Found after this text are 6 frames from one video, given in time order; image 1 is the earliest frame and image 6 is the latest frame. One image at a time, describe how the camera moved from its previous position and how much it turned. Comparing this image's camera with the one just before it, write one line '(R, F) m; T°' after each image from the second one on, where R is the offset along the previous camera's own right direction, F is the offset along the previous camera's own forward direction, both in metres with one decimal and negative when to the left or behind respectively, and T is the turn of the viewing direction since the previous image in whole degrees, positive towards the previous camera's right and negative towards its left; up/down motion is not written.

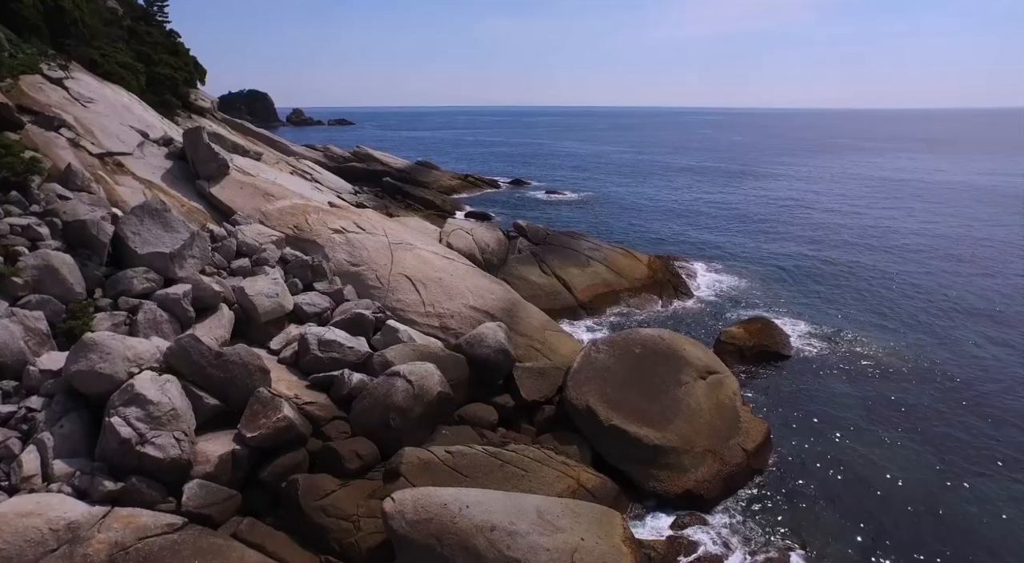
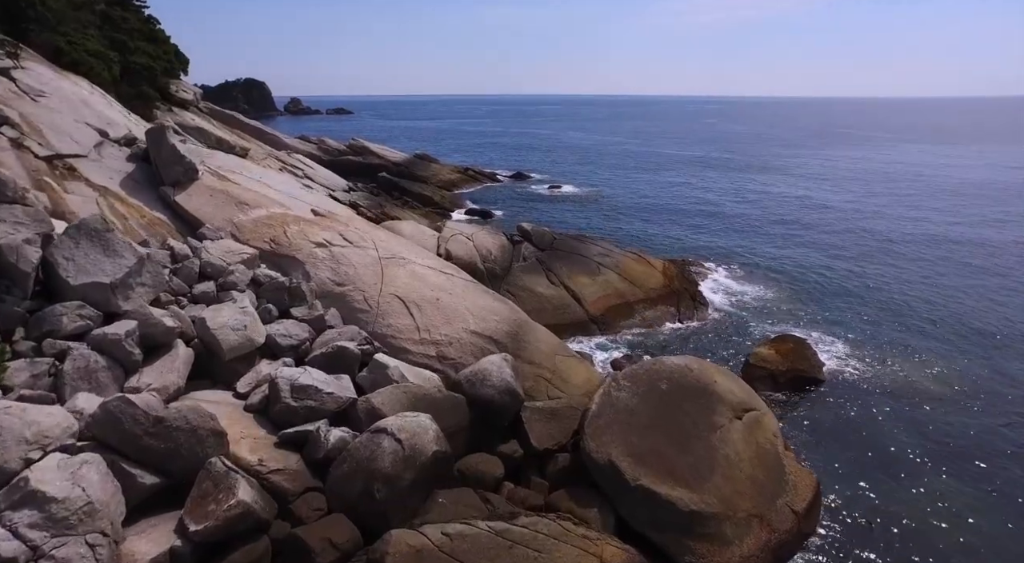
(-0.2, +2.0) m; 0°
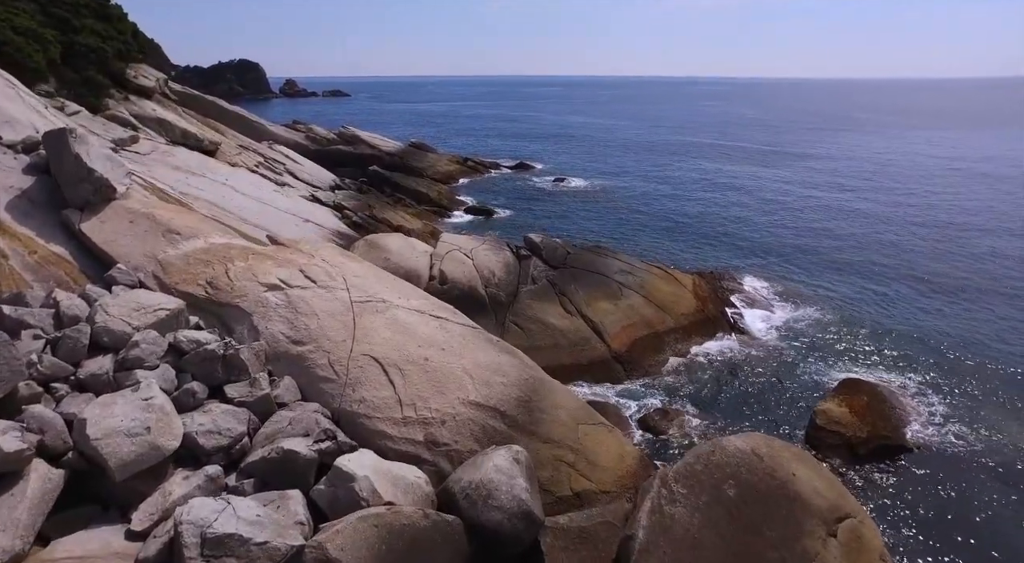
(-0.2, +3.5) m; 0°
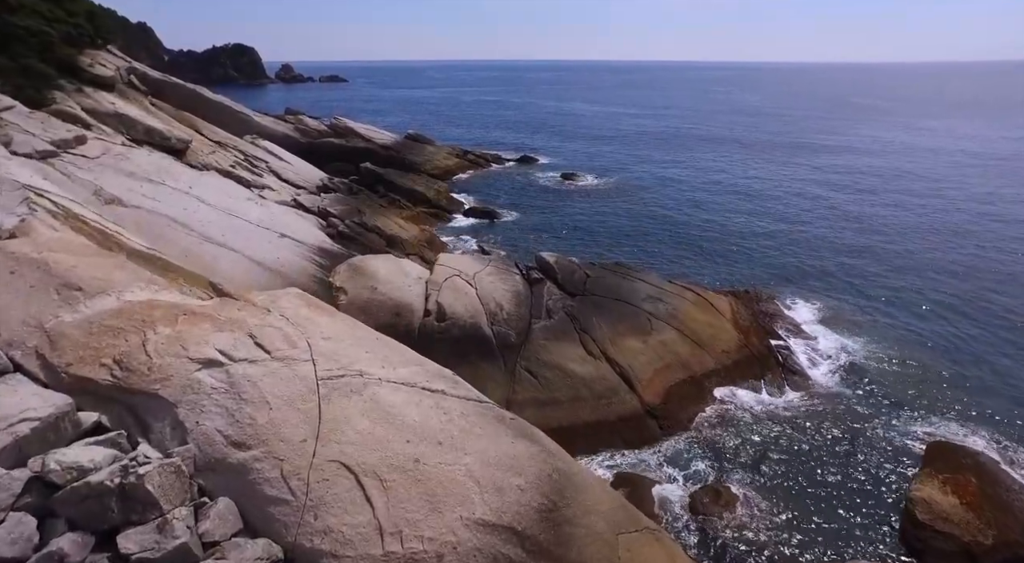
(-0.3, +3.0) m; 0°
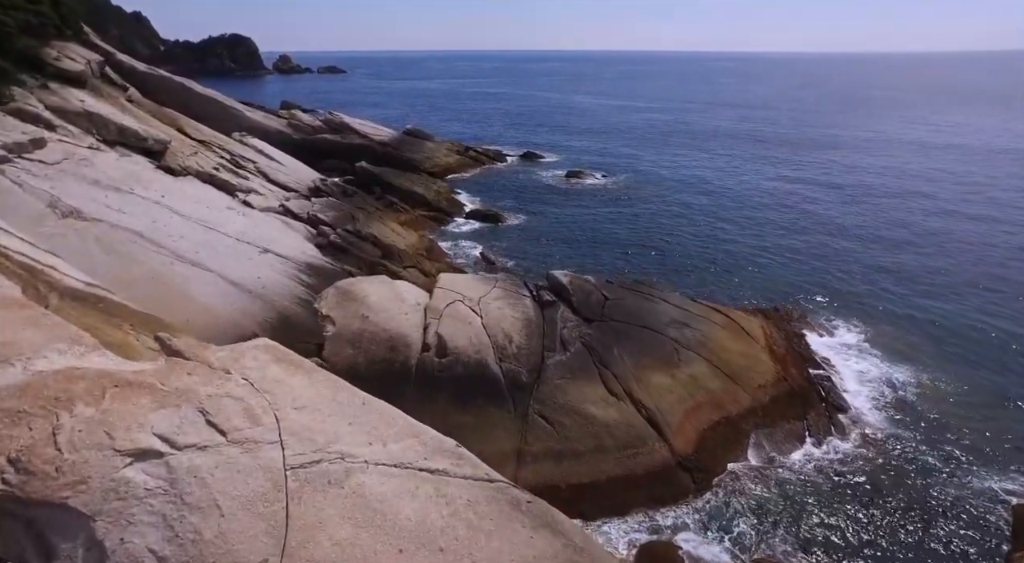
(-0.3, +1.9) m; 0°
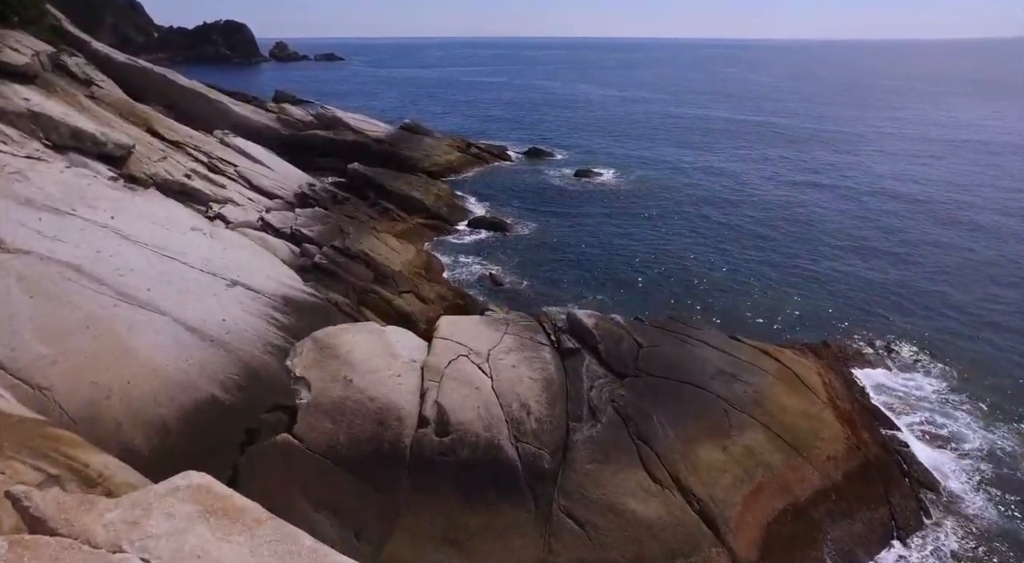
(-0.4, +2.7) m; 0°
